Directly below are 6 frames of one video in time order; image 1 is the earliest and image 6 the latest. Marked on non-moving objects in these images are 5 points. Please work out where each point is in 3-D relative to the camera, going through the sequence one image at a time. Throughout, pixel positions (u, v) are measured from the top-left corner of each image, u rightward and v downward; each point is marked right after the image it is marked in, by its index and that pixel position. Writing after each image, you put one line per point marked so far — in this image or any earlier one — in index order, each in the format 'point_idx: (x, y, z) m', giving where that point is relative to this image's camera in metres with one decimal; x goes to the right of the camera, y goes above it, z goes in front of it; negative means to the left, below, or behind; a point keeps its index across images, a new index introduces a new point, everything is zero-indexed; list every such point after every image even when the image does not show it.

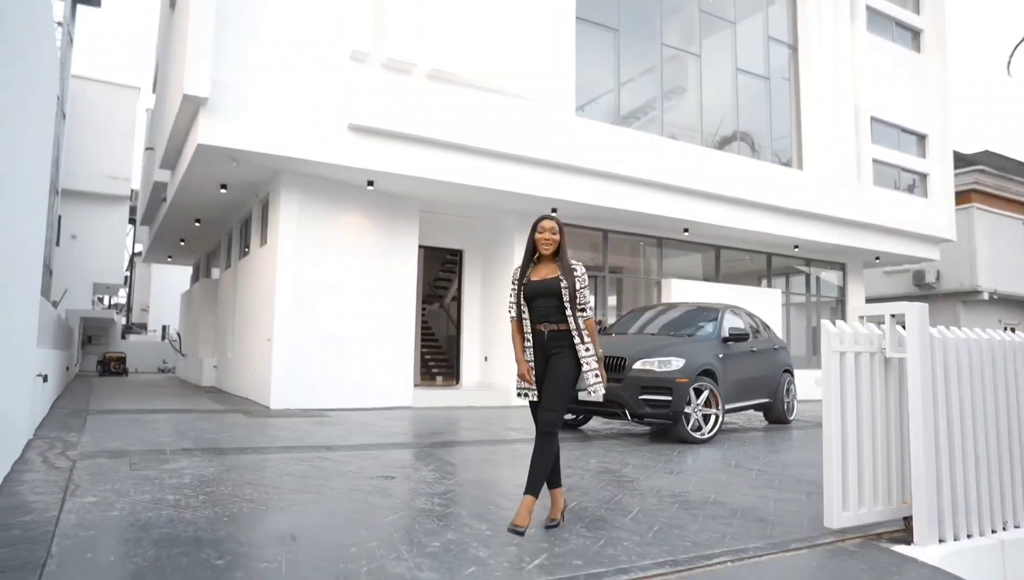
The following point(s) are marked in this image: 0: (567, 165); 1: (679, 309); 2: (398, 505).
0: (+0.9, +2.1, +11.4) m
1: (+2.3, -0.3, +9.5) m
2: (-0.7, -1.4, +4.3) m
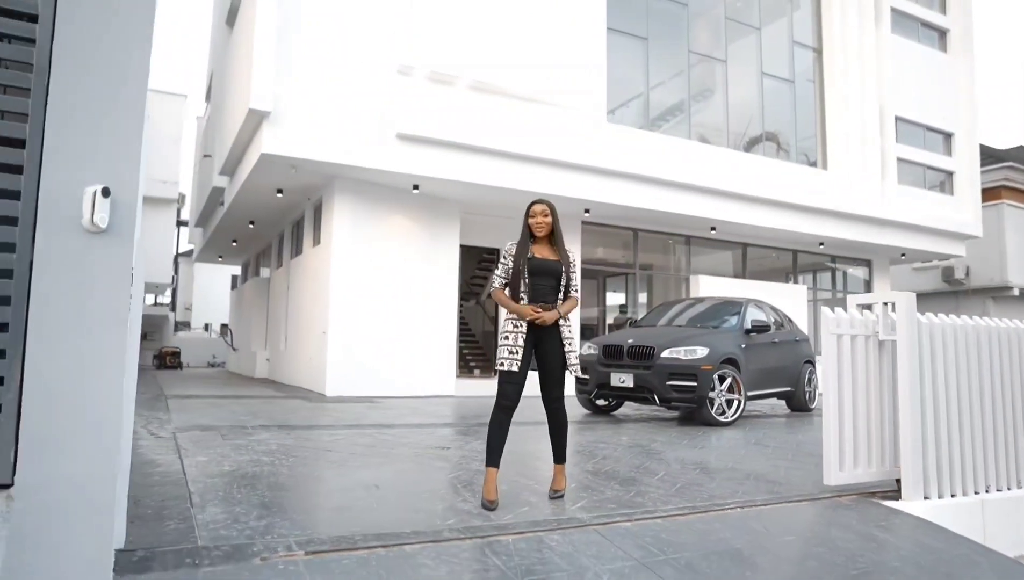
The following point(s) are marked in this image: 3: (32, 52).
0: (+1.5, +2.2, +12.0) m
1: (+2.9, -0.2, +10.1) m
2: (-0.4, -1.3, +5.0) m
3: (-1.5, +0.8, +2.1) m
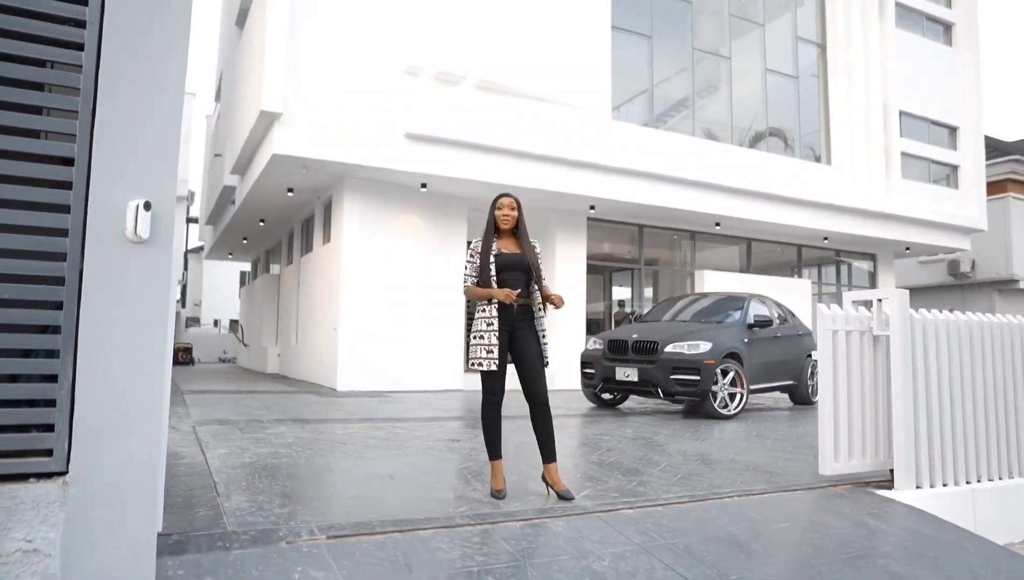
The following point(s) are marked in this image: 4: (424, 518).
0: (+1.6, +2.2, +12.2) m
1: (+3.0, -0.1, +10.3) m
2: (-0.4, -1.3, +5.2) m
3: (-1.5, +0.7, +2.3) m
4: (-0.5, -1.2, +3.5) m
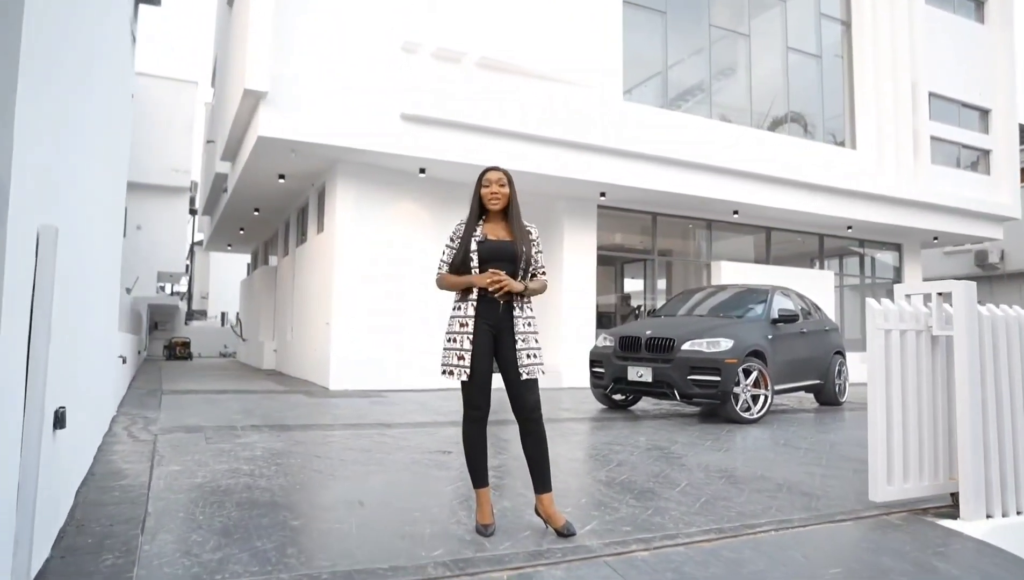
0: (+1.7, +2.4, +11.4) m
1: (+3.0, 0.0, +9.5) m
2: (-0.4, -1.2, +4.5) m
3: (-1.6, +0.8, +1.7) m
4: (-0.5, -1.1, +2.8) m
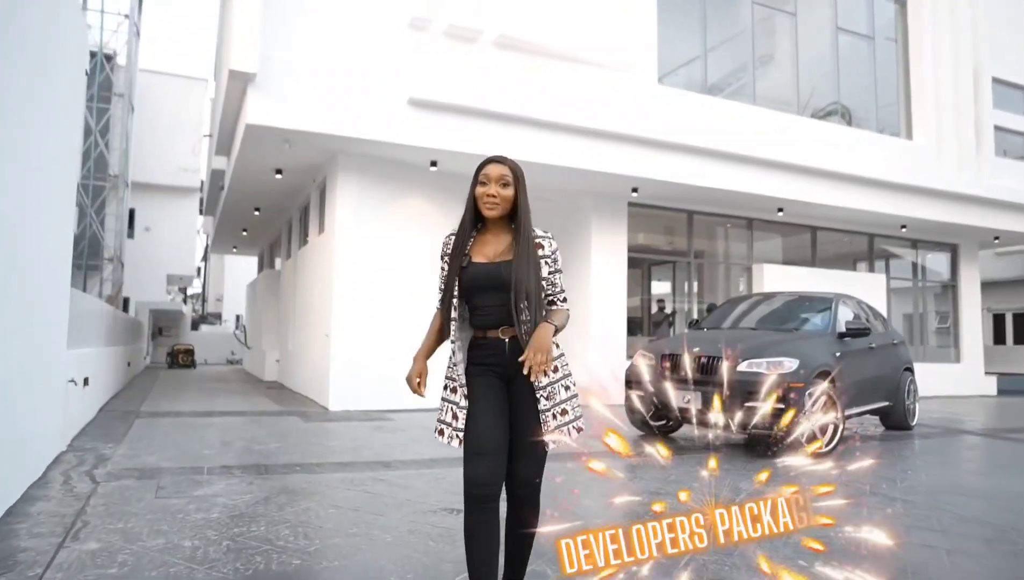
0: (+2.1, +2.3, +10.2) m
1: (+3.3, -0.1, +8.3) m
2: (-0.2, -1.3, +3.4) m
3: (-1.5, +0.7, +0.5) m
4: (-0.4, -1.2, +1.6) m
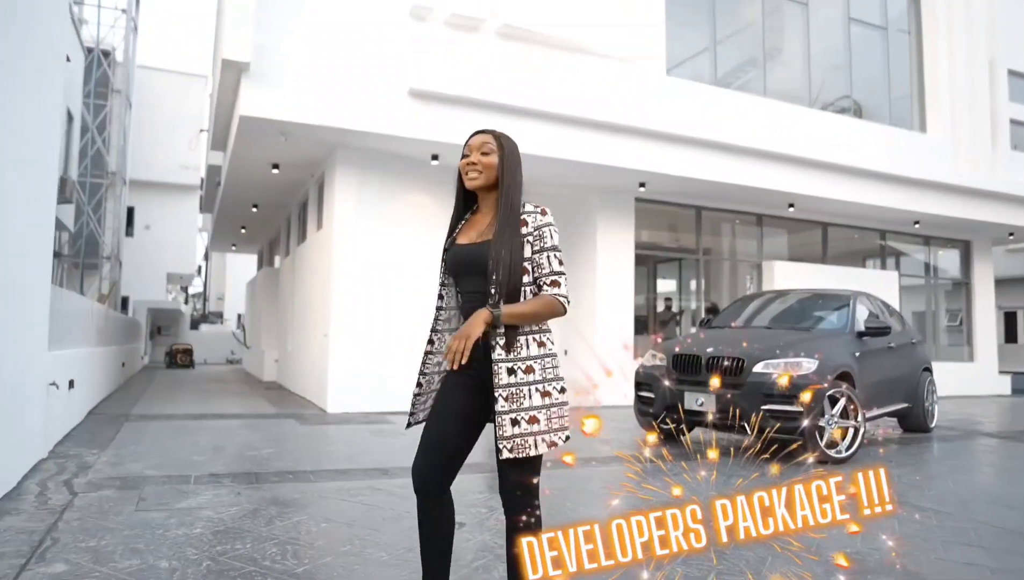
0: (+2.1, +2.3, +9.9) m
1: (+3.3, -0.1, +8.0) m
2: (-0.2, -1.3, +3.1) m
3: (-1.5, +0.7, +0.3) m
4: (-0.4, -1.2, +1.4) m
